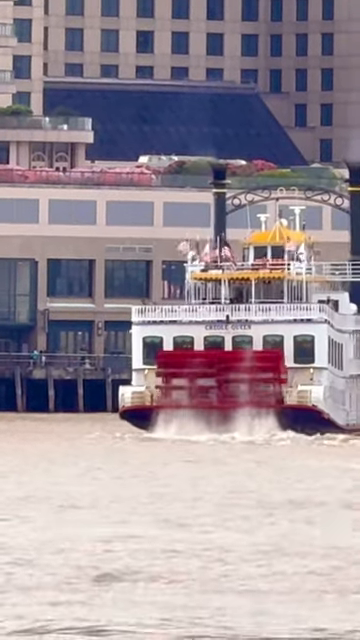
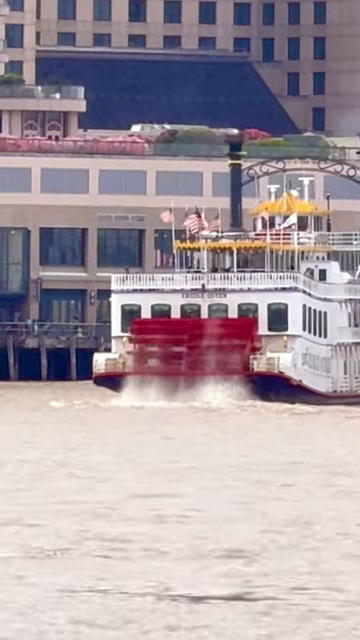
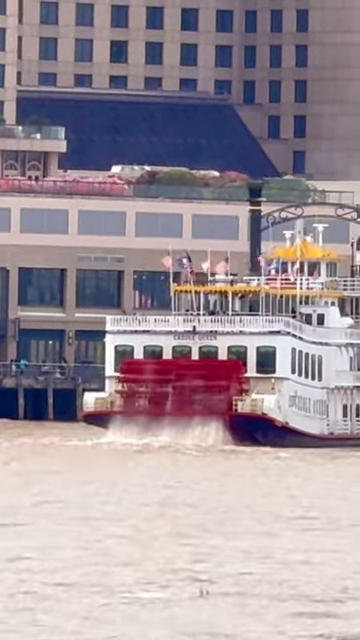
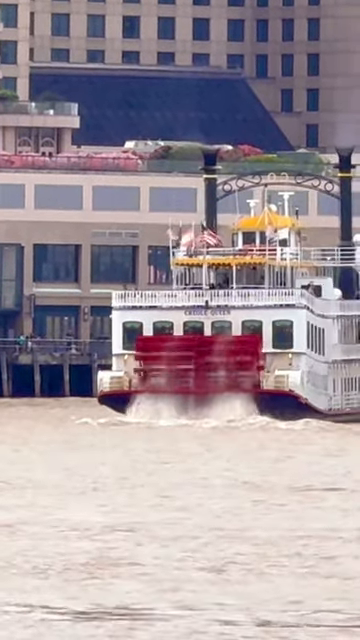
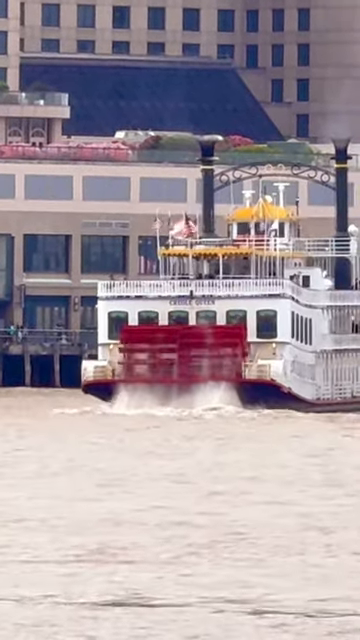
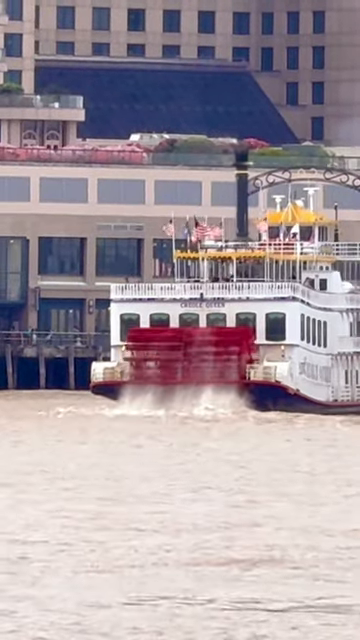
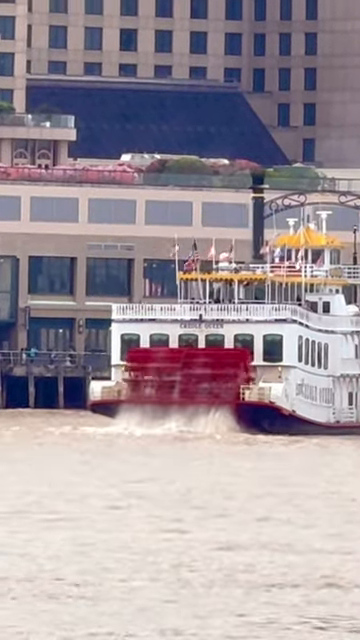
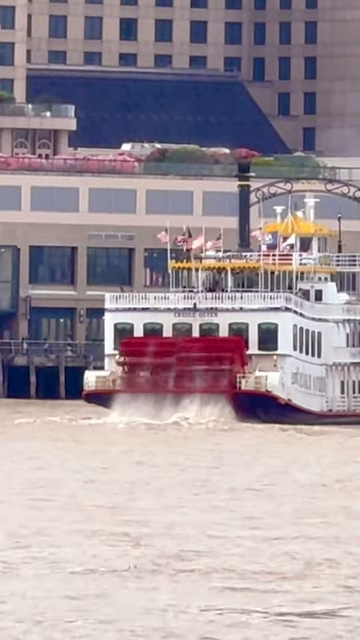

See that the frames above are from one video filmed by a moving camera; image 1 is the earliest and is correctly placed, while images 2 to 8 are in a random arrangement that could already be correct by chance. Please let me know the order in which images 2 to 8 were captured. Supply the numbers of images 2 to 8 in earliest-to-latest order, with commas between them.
4, 5, 2, 6, 8, 7, 3
